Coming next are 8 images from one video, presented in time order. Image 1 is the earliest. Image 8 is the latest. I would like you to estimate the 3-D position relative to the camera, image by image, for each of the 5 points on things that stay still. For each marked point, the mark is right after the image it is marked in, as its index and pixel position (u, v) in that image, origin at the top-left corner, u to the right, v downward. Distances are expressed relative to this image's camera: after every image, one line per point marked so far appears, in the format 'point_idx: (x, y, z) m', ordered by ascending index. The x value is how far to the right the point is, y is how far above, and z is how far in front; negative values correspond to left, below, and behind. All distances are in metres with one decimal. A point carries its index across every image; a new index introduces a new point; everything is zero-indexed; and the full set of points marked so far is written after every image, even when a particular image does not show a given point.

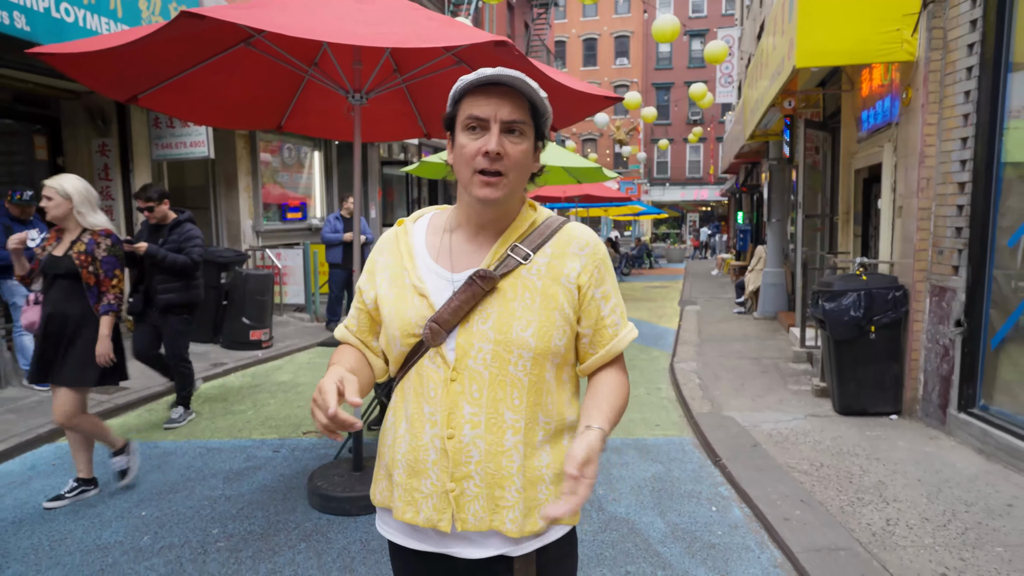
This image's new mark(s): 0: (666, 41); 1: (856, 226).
0: (+2.2, +3.6, +9.4) m
1: (+3.6, +0.6, +6.7) m
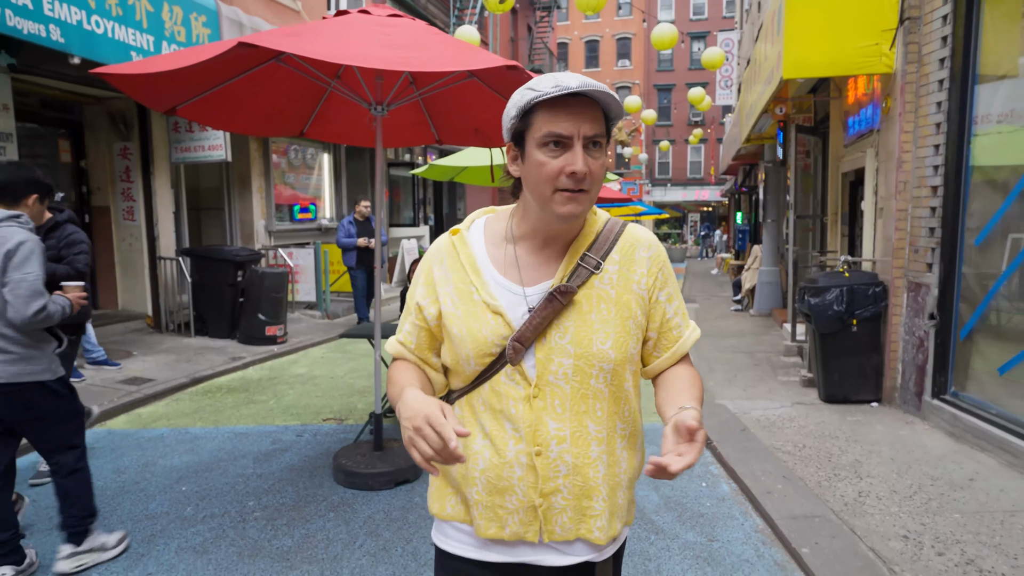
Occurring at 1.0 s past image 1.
0: (+2.3, +3.6, +9.8) m
1: (+3.6, +0.7, +7.1) m
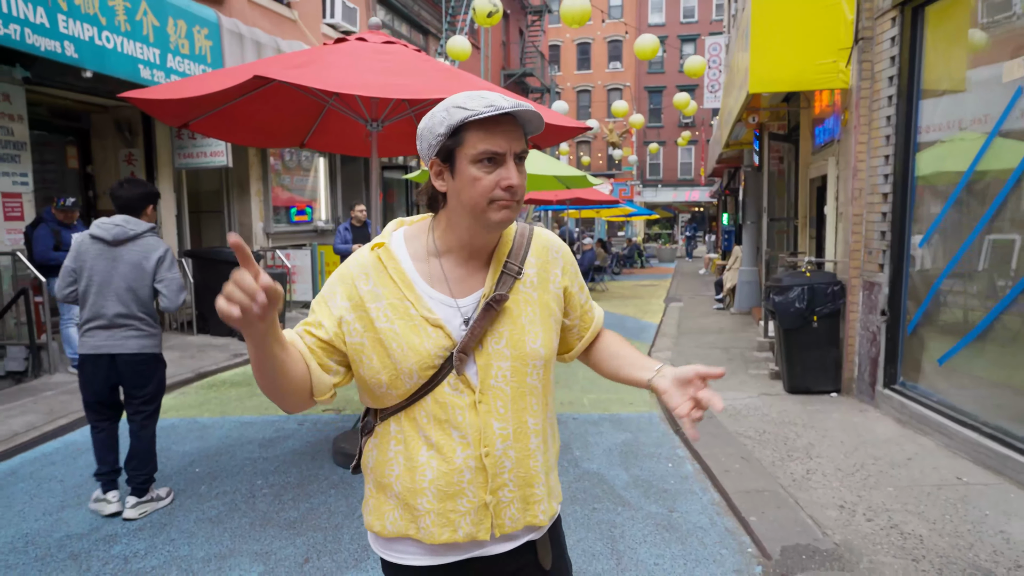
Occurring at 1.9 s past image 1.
0: (+2.1, +3.6, +10.2) m
1: (+3.5, +0.7, +7.5) m
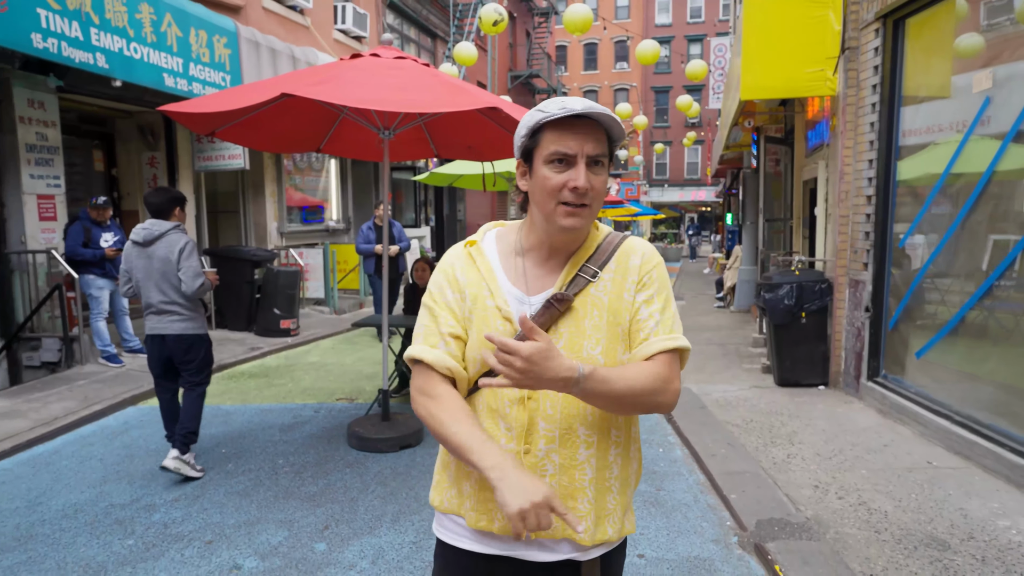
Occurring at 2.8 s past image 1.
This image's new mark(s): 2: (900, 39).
0: (+2.2, +3.7, +10.5) m
1: (+3.6, +0.7, +7.8) m
2: (+3.2, +2.1, +5.3) m
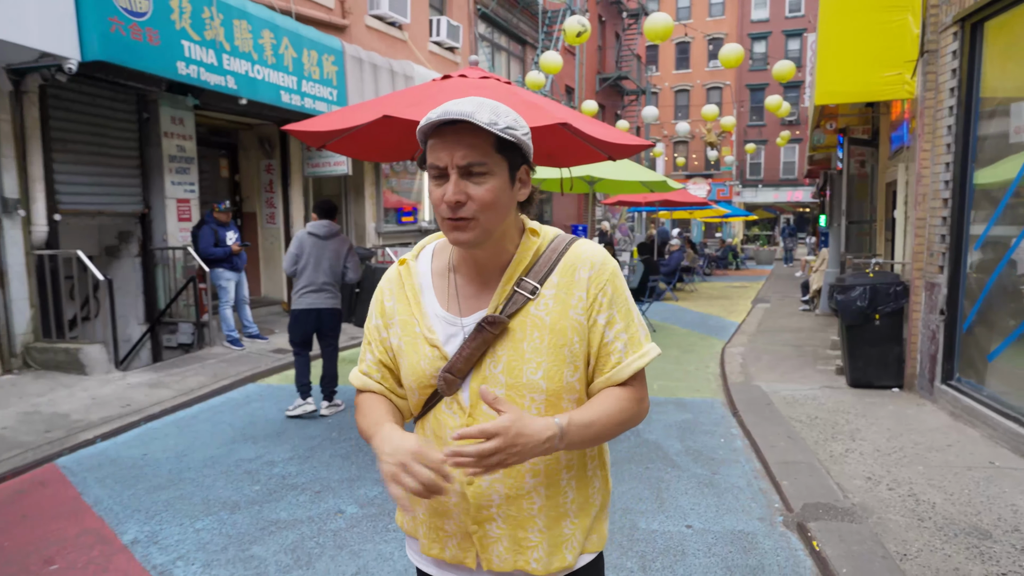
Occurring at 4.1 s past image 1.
0: (+3.6, +3.7, +10.6) m
1: (+4.5, +0.7, +7.7) m
2: (+3.9, +2.0, +5.3) m
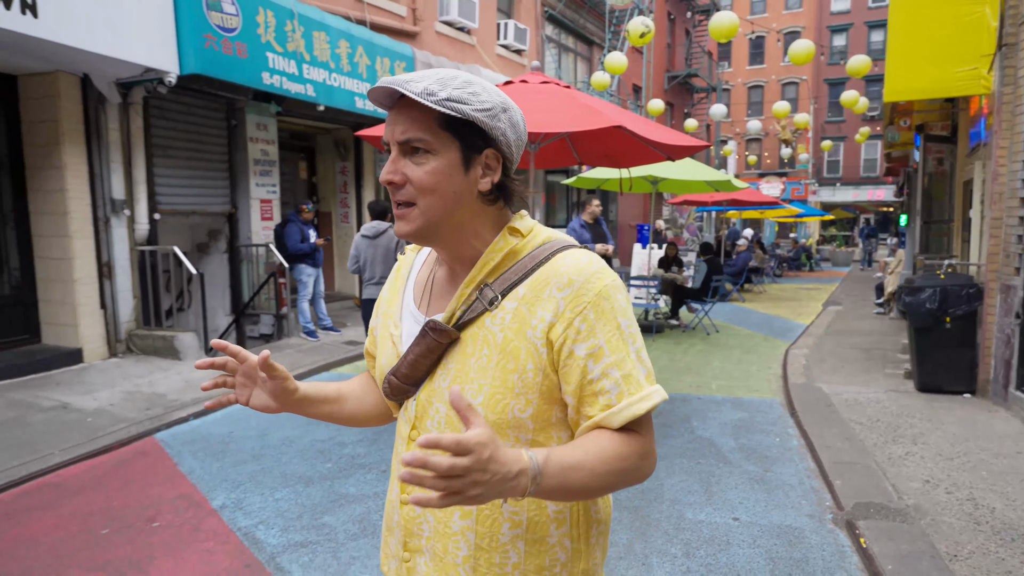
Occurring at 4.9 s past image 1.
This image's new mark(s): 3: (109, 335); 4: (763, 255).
0: (+4.7, +3.6, +10.4) m
1: (+5.2, +0.6, +7.4) m
2: (+4.4, +2.0, +5.1) m
3: (-4.3, -0.5, +6.8) m
4: (+6.9, +0.9, +17.7) m
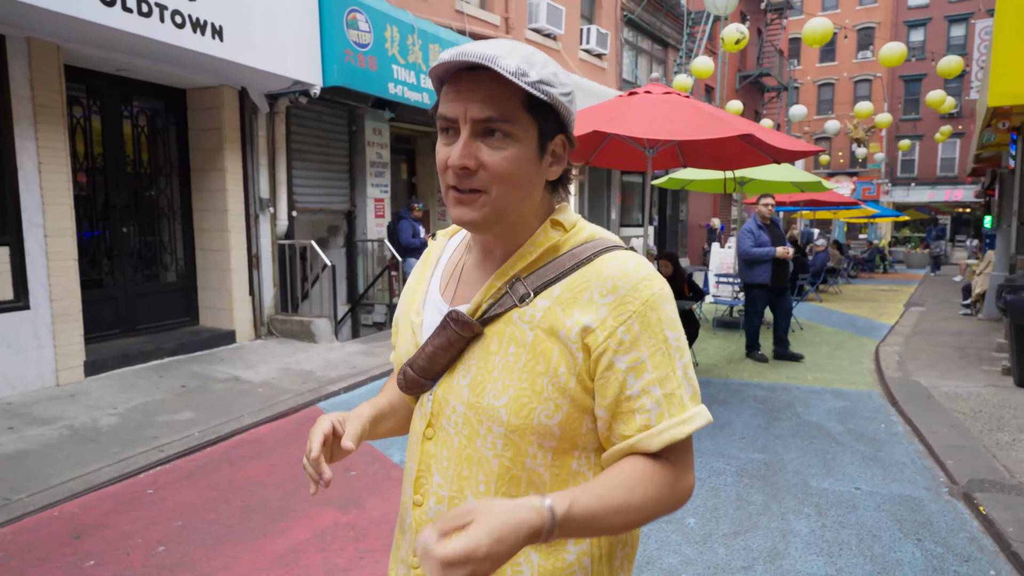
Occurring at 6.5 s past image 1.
0: (+6.2, +3.6, +10.5) m
1: (+6.5, +0.6, +7.5) m
2: (+5.4, +2.0, +5.3) m
3: (-3.1, -0.4, +7.7) m
4: (+9.0, +0.9, +17.6) m
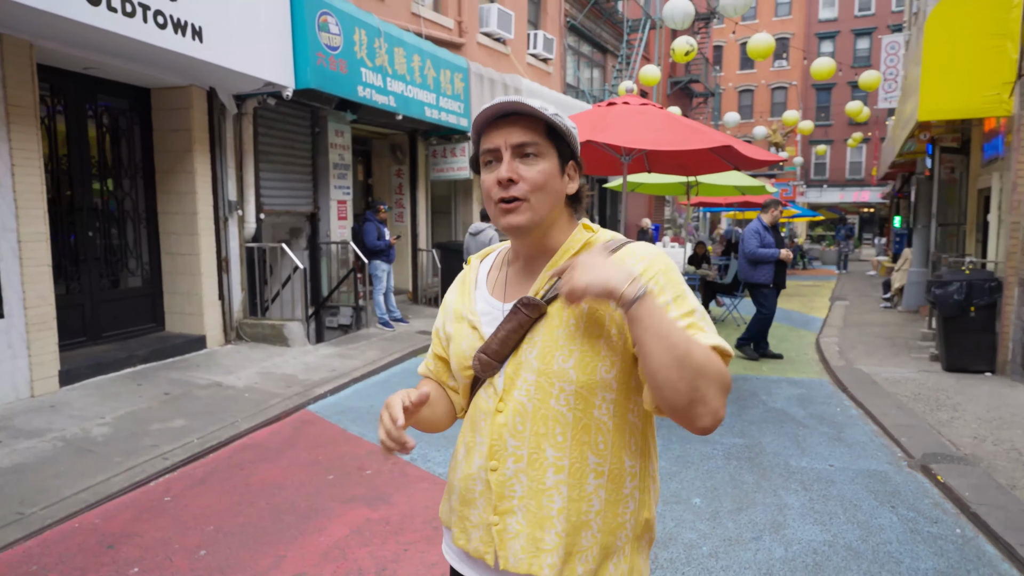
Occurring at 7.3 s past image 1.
0: (+5.5, +3.7, +11.4) m
1: (+6.1, +0.7, +8.4) m
2: (+5.3, +2.1, +6.1) m
3: (-3.4, -0.4, +7.5) m
4: (+7.5, +1.0, +18.8) m
